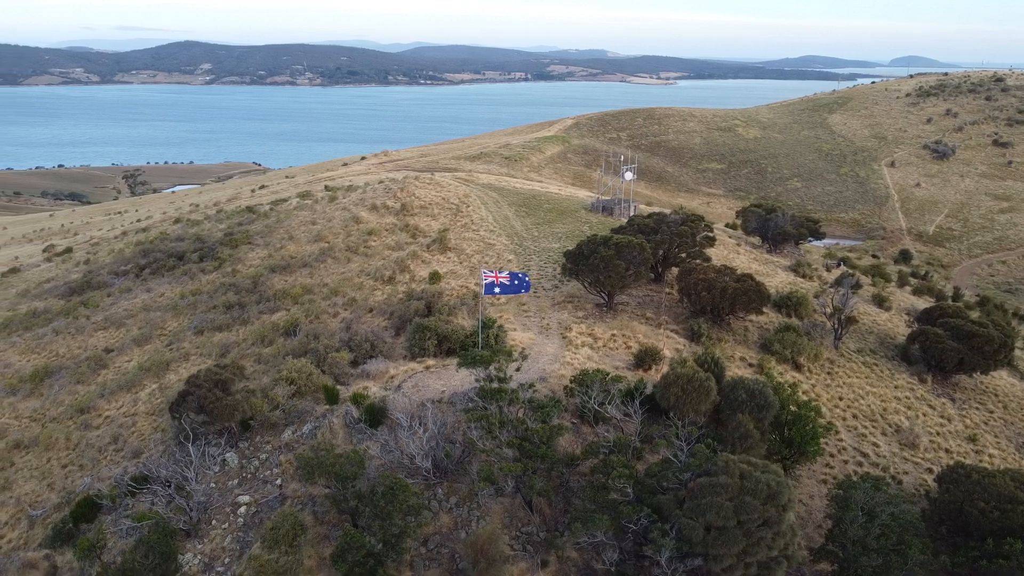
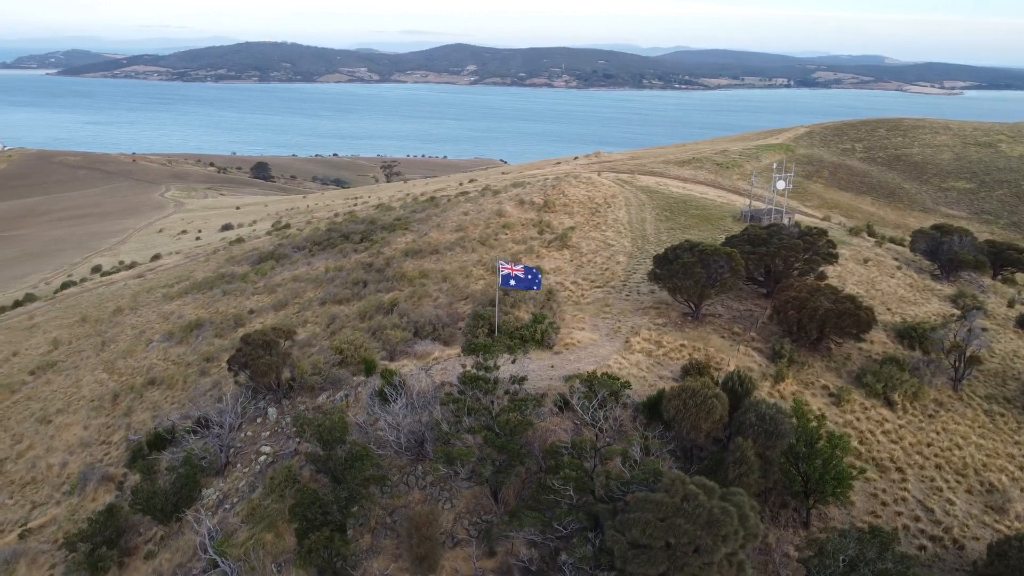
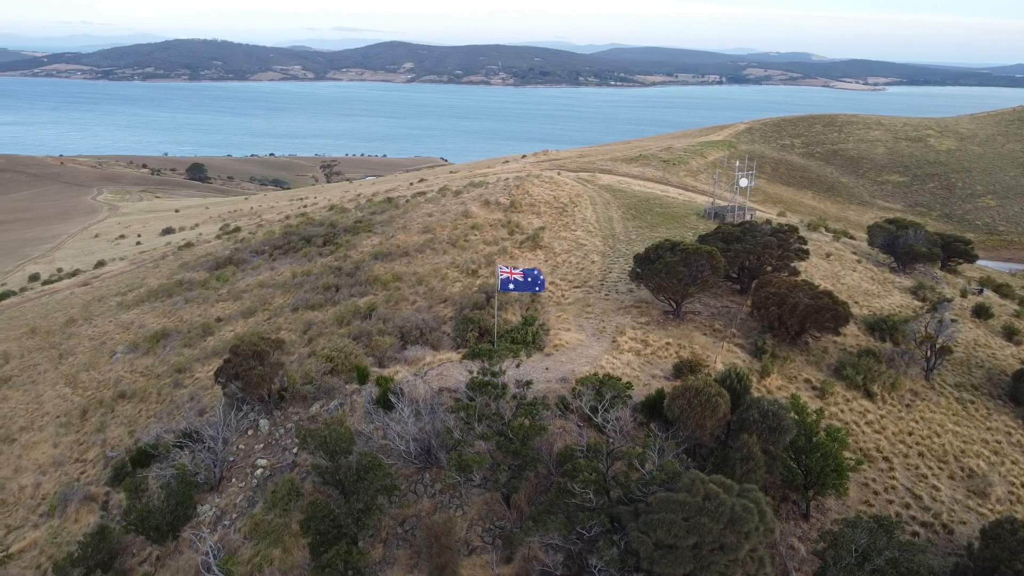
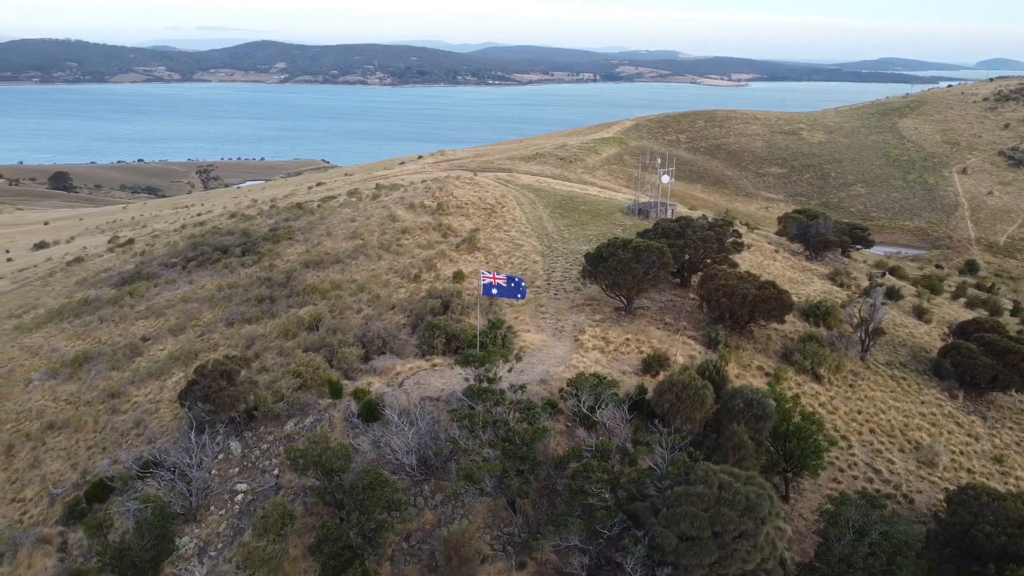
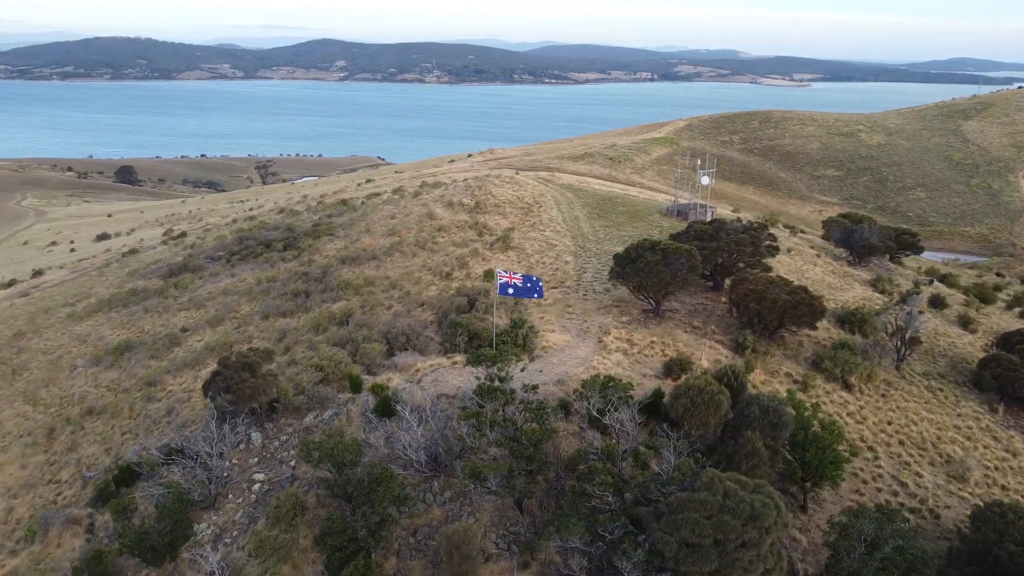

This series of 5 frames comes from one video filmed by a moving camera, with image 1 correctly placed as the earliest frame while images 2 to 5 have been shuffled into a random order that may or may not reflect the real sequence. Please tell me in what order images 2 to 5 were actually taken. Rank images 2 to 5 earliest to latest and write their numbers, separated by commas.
4, 5, 3, 2
